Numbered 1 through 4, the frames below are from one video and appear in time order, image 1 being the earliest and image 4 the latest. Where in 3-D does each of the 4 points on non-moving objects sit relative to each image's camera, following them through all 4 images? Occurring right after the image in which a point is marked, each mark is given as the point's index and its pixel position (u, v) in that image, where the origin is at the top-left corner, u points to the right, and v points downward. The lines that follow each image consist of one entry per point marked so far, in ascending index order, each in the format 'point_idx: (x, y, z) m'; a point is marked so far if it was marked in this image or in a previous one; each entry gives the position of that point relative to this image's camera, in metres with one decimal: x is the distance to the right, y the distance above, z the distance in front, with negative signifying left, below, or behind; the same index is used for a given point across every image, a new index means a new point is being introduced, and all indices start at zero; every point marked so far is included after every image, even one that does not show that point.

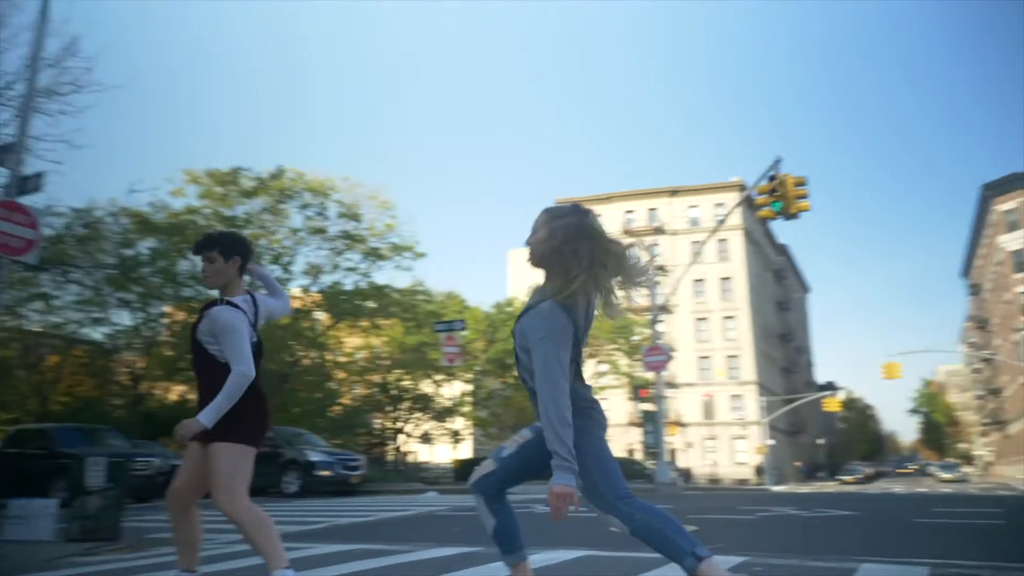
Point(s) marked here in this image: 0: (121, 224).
0: (-8.7, +1.4, +19.9) m
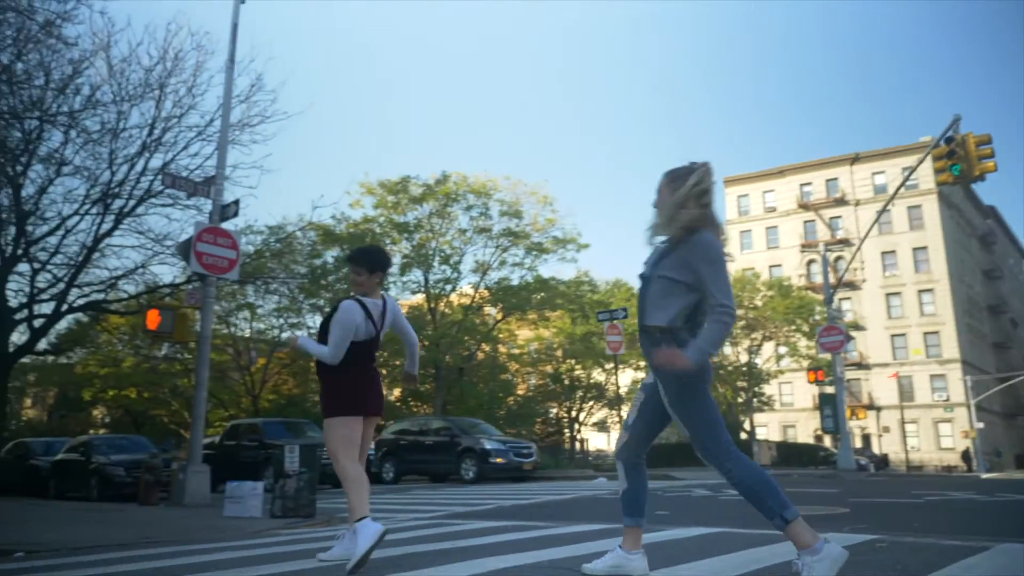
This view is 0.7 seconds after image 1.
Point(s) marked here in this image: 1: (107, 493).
0: (-4.9, +1.3, +21.6) m
1: (-7.5, -3.8, +16.5) m
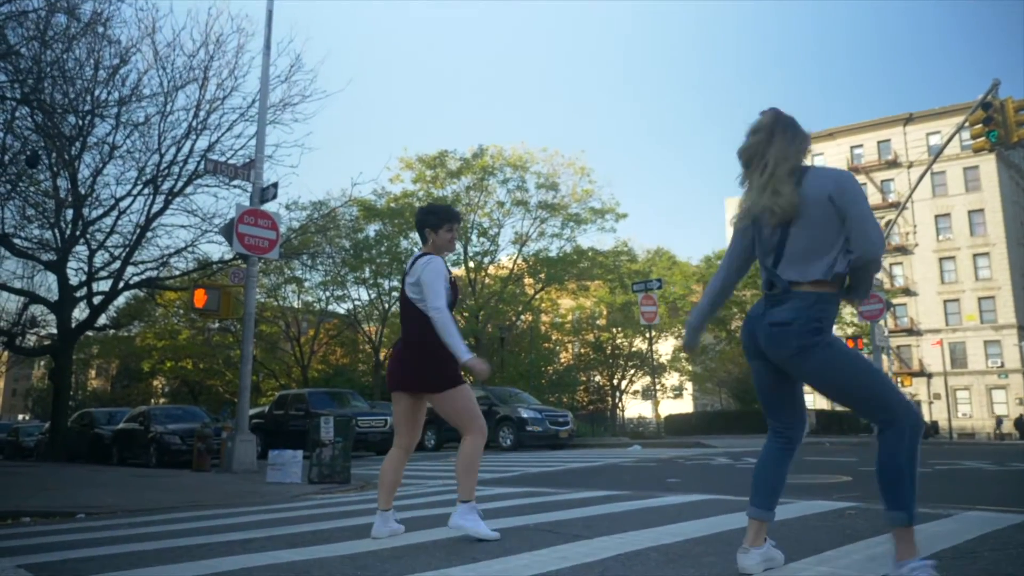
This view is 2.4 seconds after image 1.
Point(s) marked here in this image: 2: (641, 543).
0: (-4.0, +2.0, +22.1) m
1: (-6.8, -3.4, +17.3) m
2: (+0.6, -1.2, +4.4) m
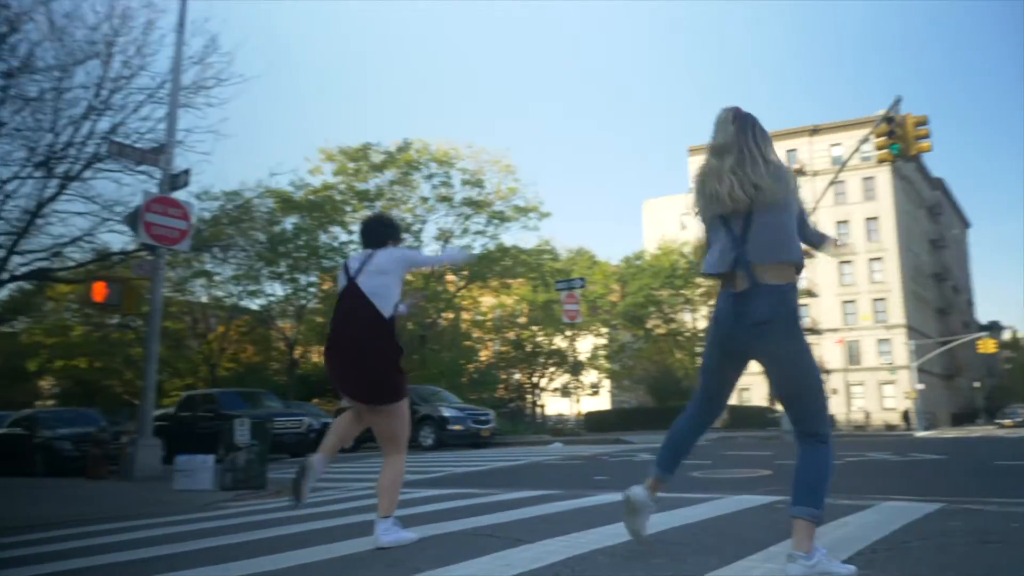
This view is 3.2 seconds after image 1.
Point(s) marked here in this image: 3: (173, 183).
0: (-5.9, +2.1, +21.4) m
1: (-8.3, -3.2, +16.4) m
2: (+0.3, -1.2, +4.2) m
3: (-4.5, +1.4, +12.0) m
